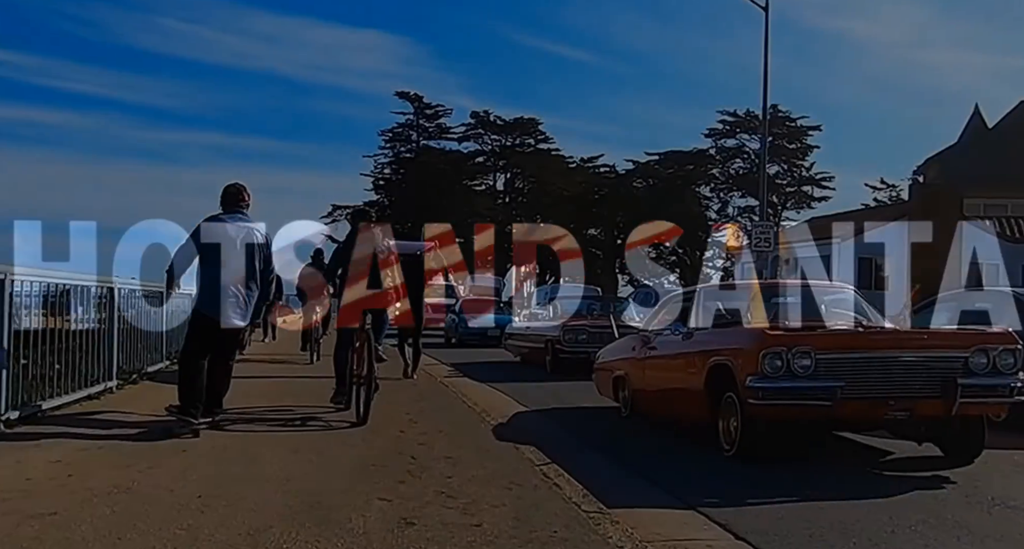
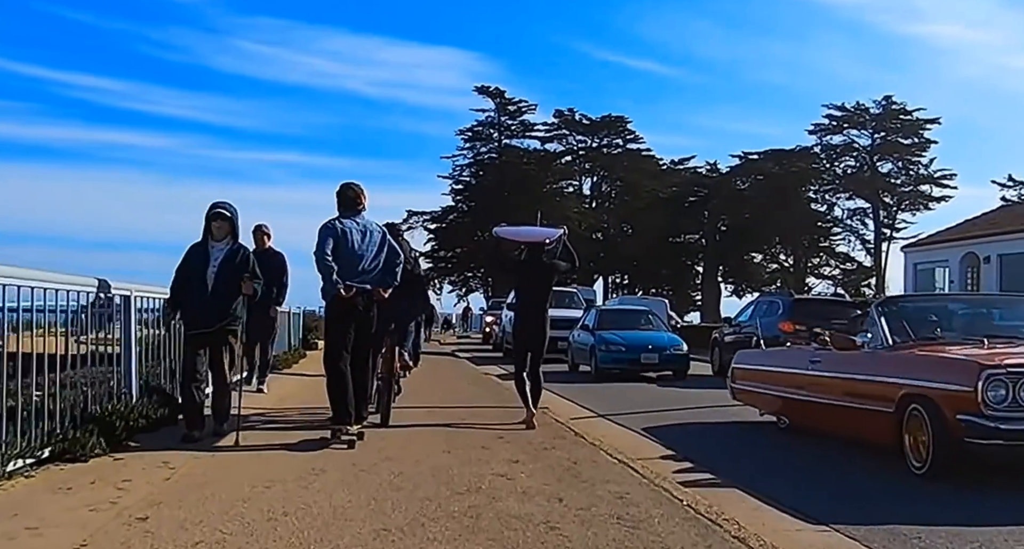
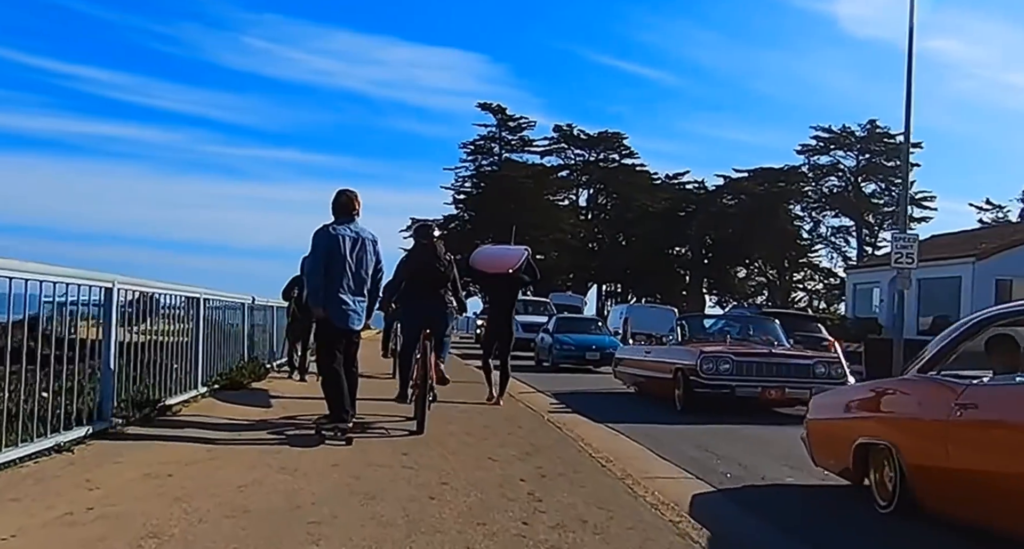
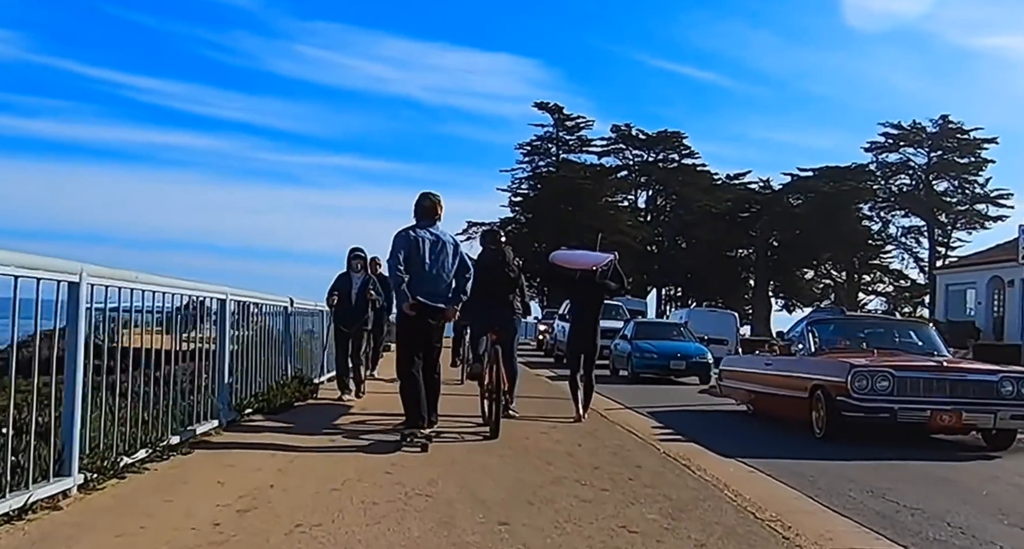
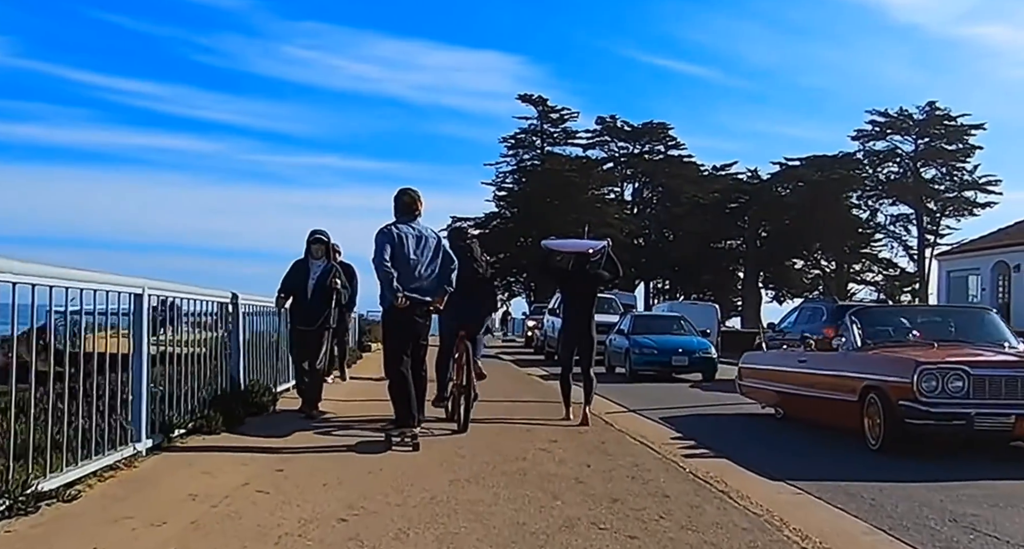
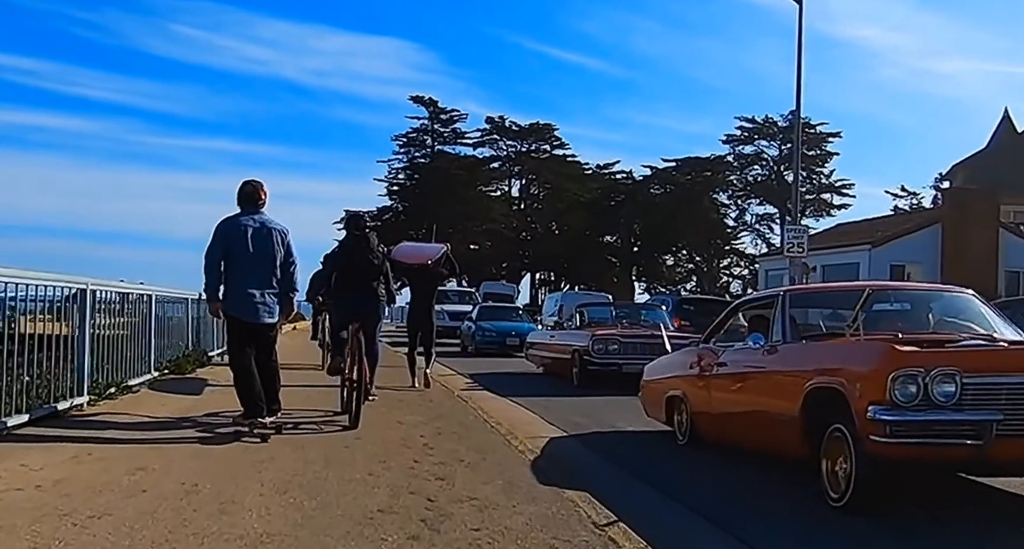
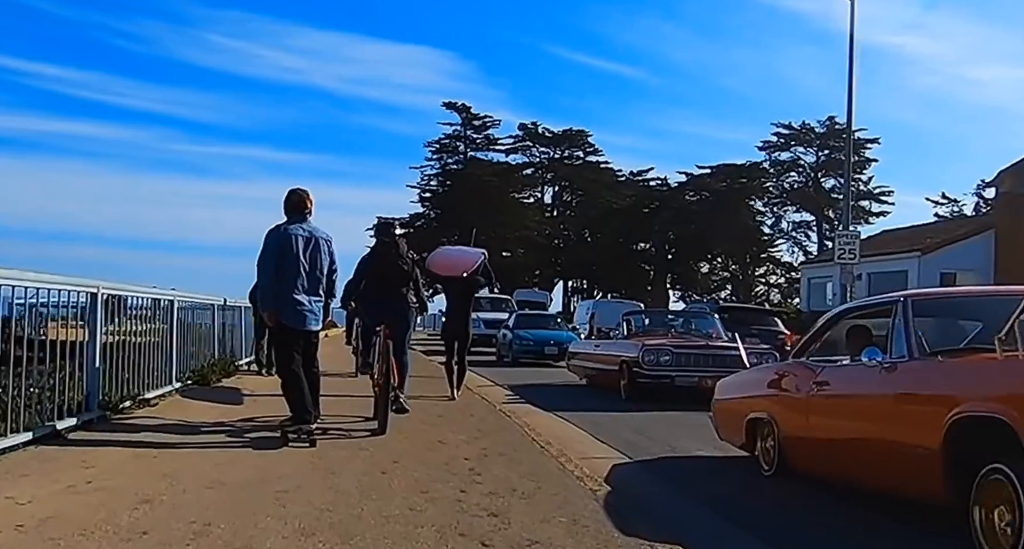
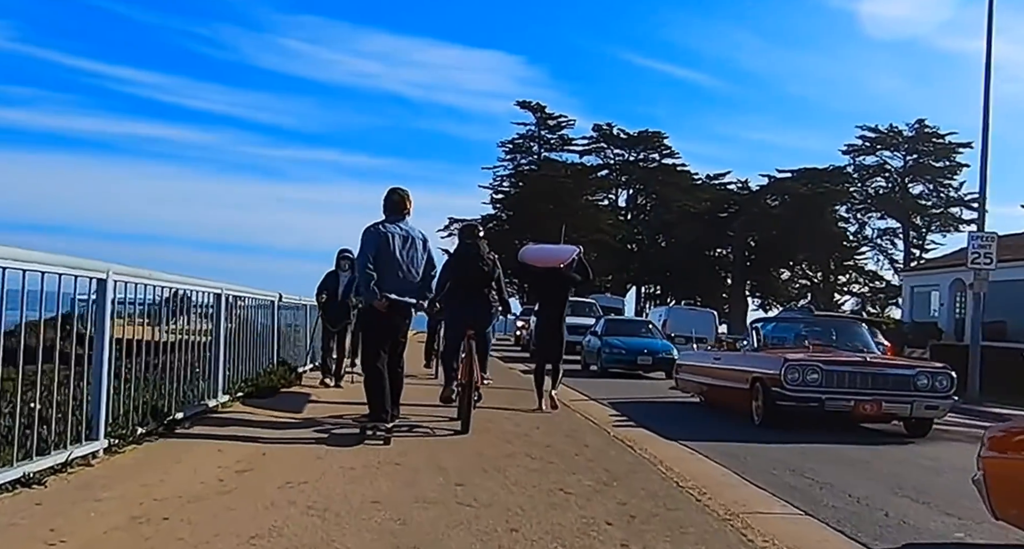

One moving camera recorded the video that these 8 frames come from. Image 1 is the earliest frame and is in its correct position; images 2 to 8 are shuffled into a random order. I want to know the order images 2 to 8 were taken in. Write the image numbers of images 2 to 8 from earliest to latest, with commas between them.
6, 7, 3, 8, 4, 5, 2
